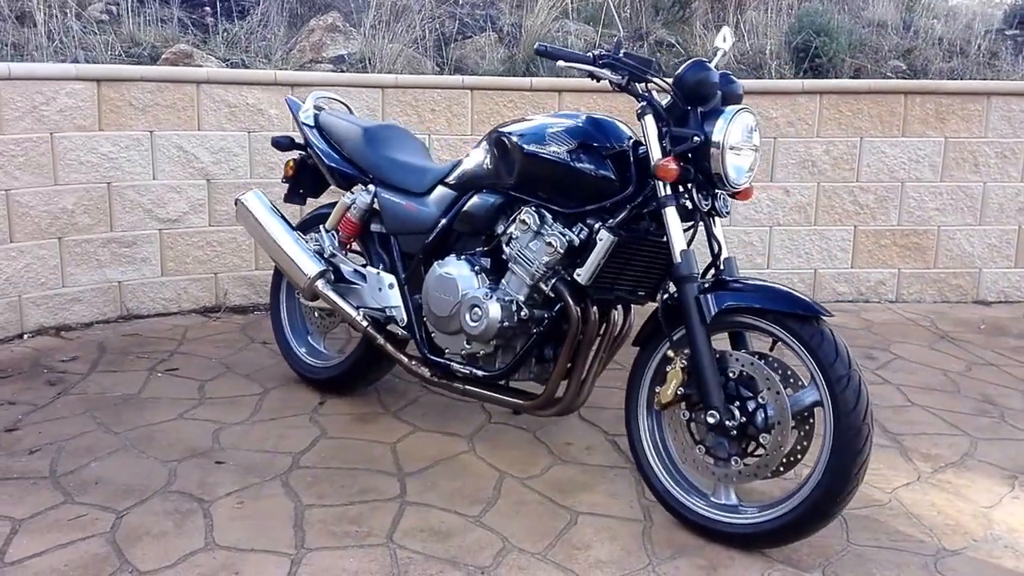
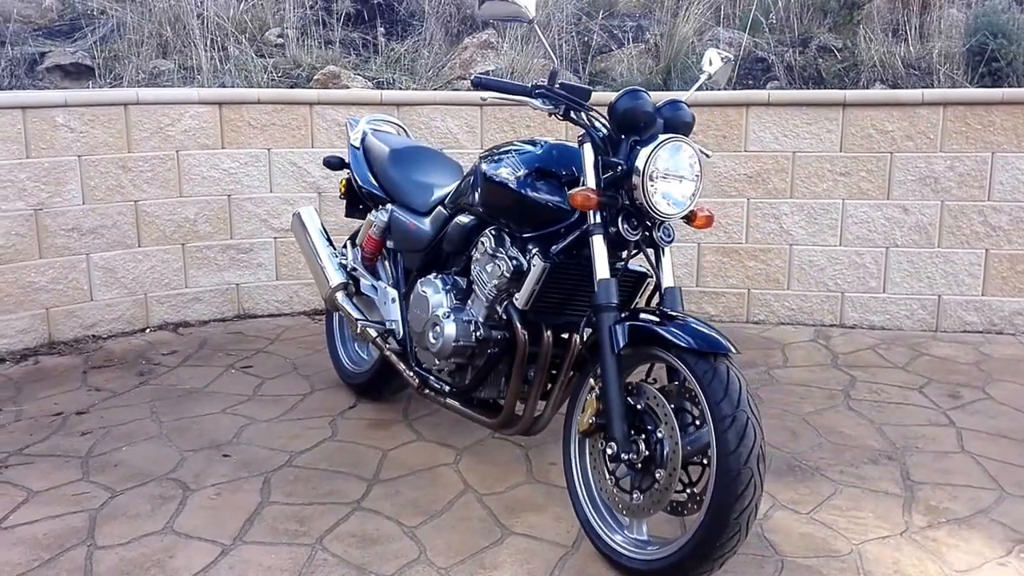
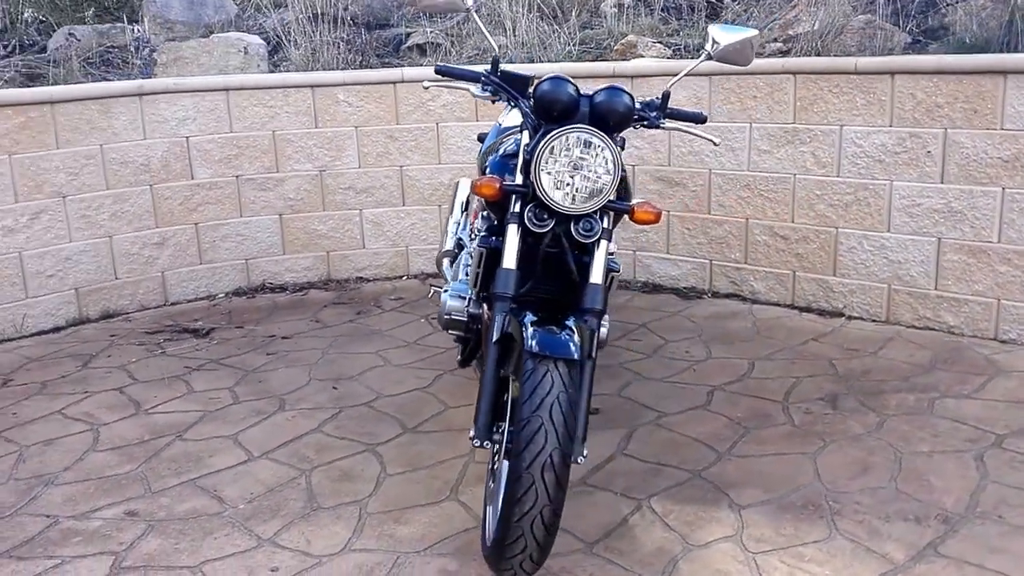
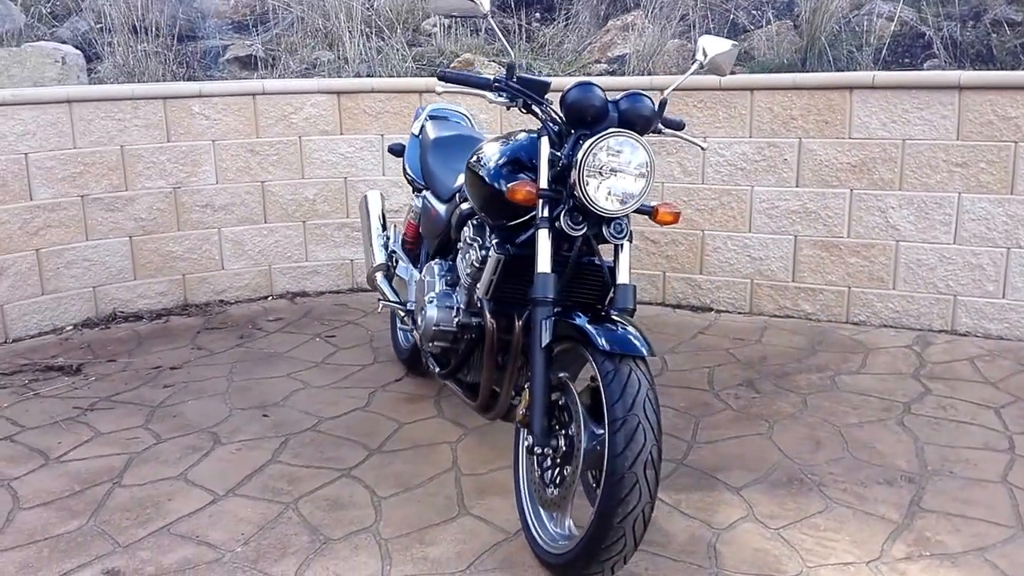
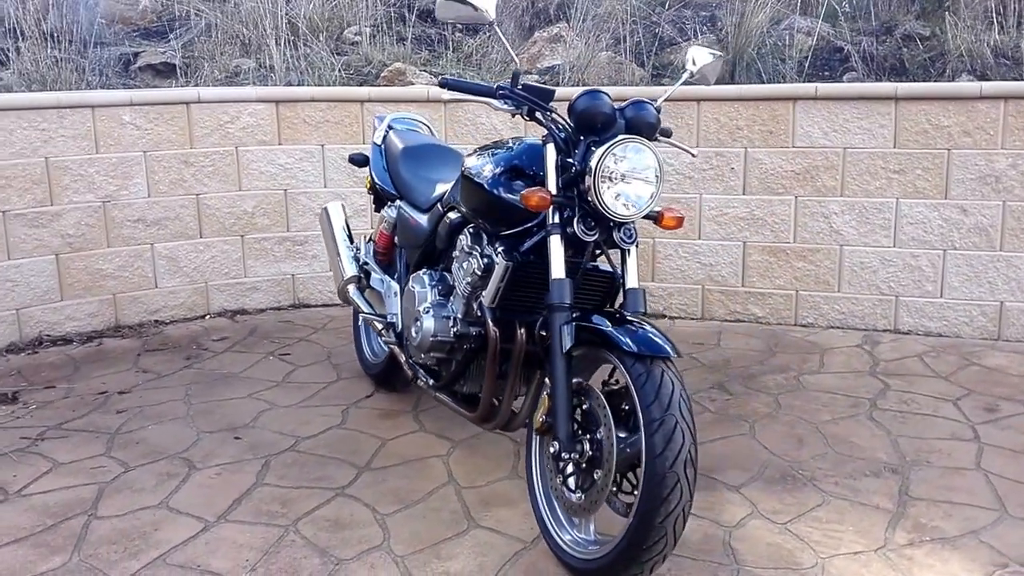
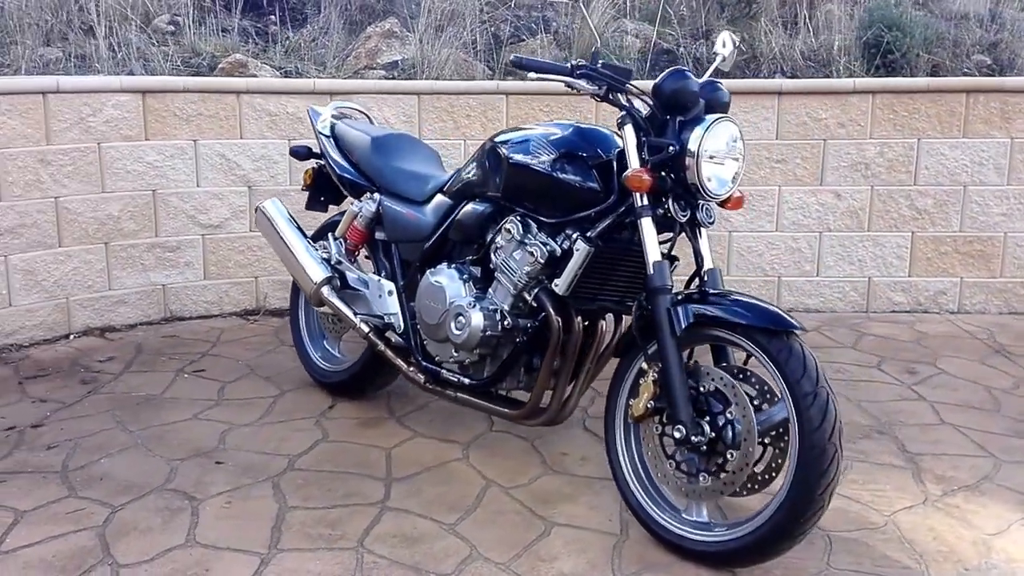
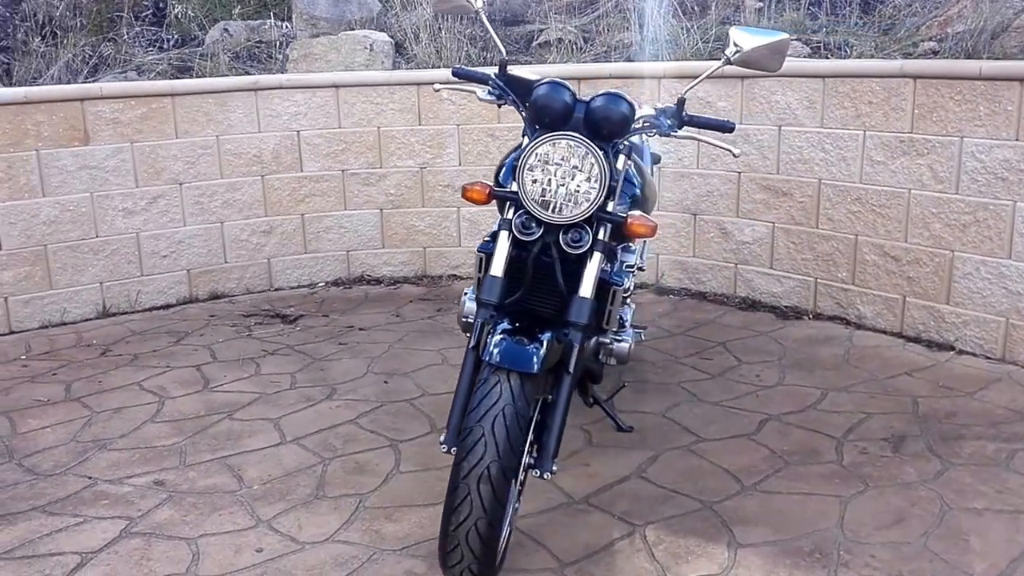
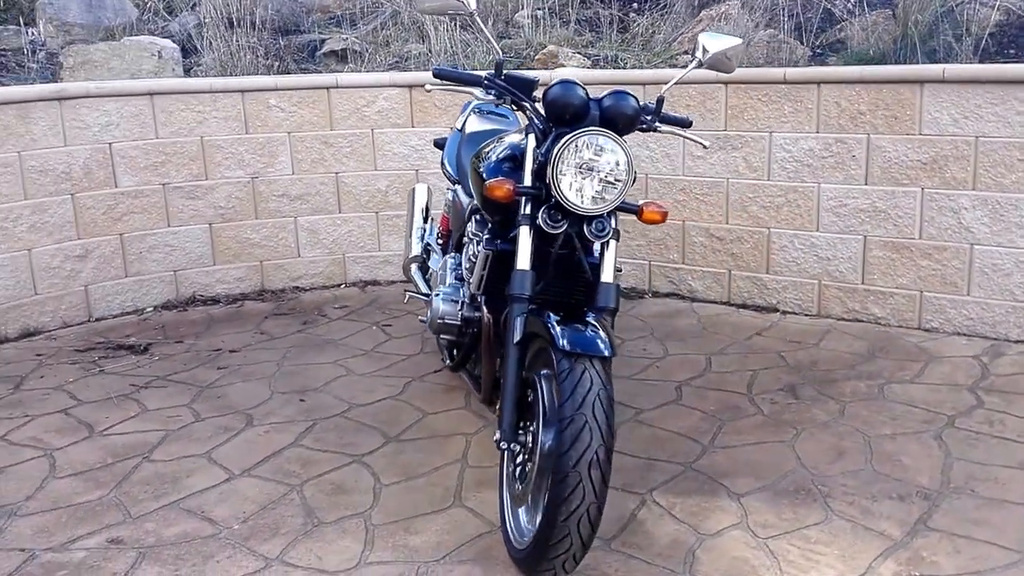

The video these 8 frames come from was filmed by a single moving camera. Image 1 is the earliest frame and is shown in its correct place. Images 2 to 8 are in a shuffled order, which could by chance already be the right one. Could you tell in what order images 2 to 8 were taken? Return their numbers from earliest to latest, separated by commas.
6, 2, 5, 4, 8, 3, 7
